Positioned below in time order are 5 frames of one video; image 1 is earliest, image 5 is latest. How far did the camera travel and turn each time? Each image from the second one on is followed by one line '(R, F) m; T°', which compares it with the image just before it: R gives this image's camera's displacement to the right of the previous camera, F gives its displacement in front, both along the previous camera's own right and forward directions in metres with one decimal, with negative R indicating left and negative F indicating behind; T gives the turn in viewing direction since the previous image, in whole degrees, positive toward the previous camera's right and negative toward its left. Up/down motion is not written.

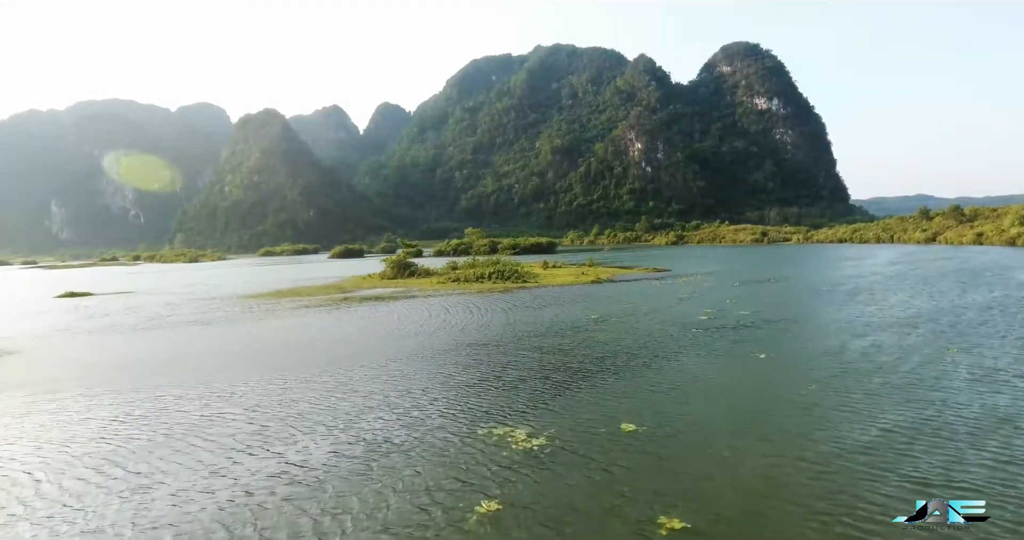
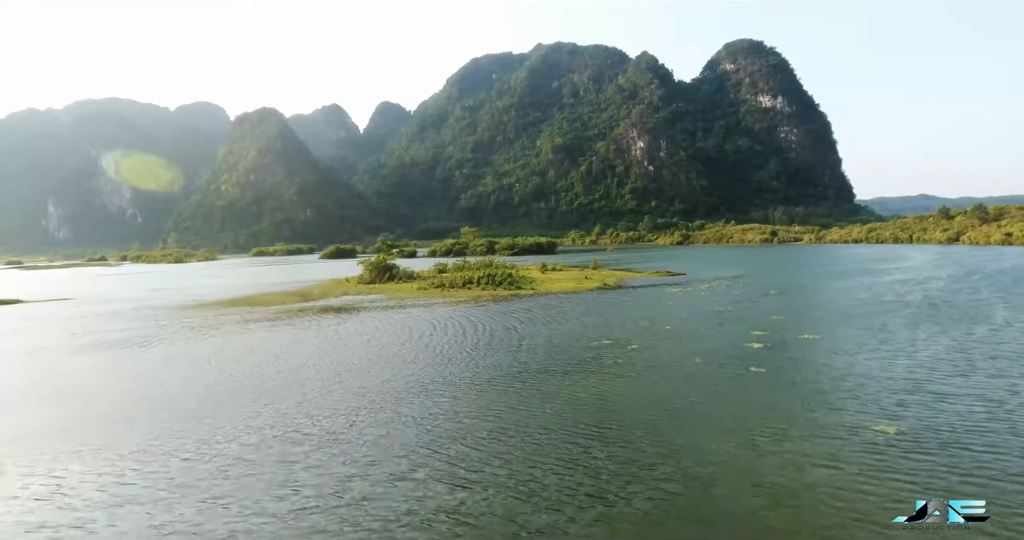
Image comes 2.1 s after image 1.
(+0.4, +4.8) m; 0°
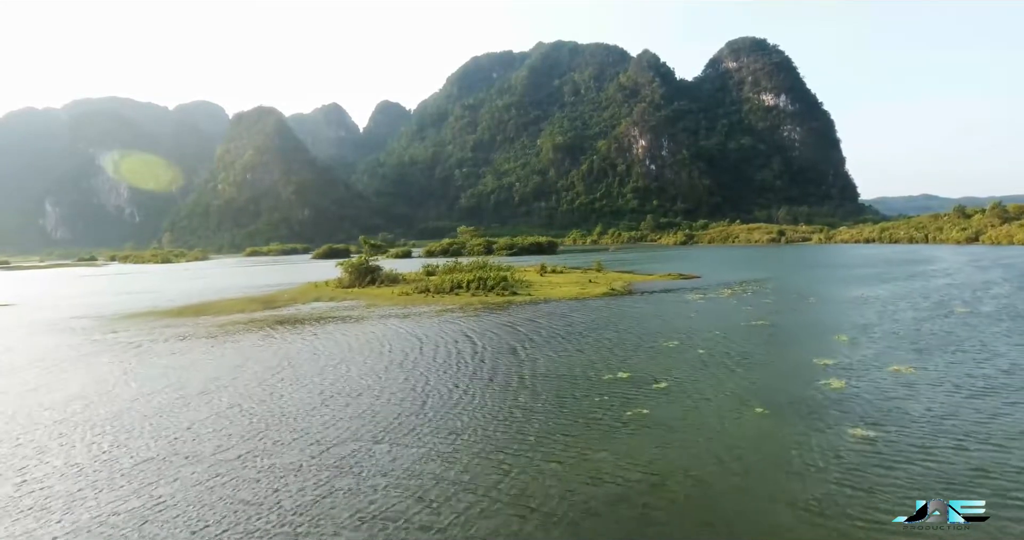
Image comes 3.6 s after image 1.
(+0.3, +3.6) m; 0°
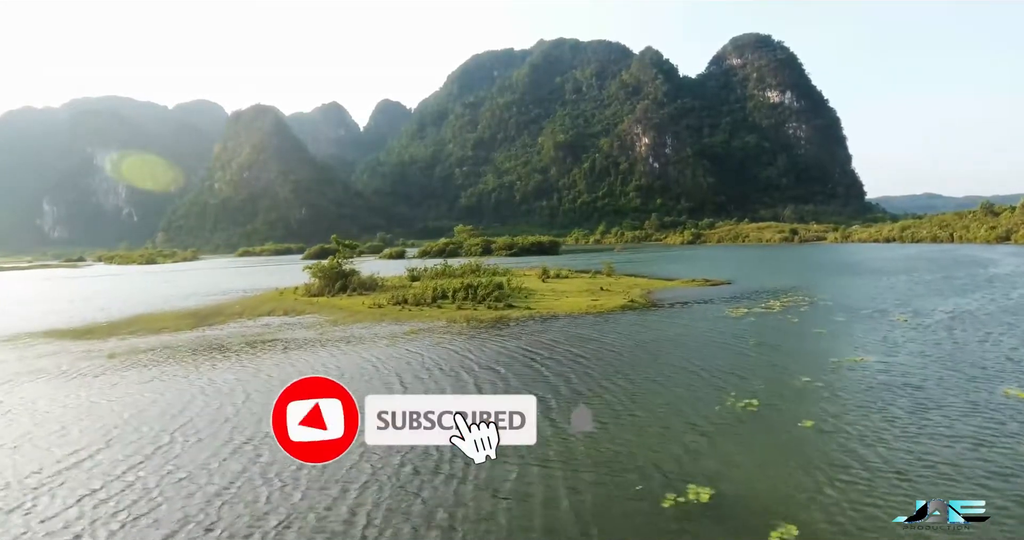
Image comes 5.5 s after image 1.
(+0.2, +4.9) m; 0°
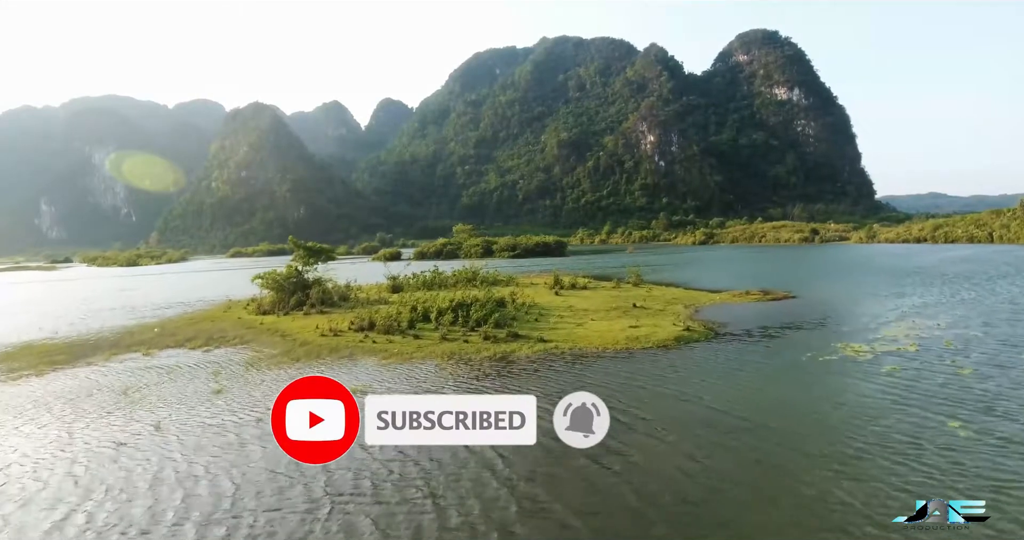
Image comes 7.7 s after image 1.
(-0.1, +6.0) m; 0°
